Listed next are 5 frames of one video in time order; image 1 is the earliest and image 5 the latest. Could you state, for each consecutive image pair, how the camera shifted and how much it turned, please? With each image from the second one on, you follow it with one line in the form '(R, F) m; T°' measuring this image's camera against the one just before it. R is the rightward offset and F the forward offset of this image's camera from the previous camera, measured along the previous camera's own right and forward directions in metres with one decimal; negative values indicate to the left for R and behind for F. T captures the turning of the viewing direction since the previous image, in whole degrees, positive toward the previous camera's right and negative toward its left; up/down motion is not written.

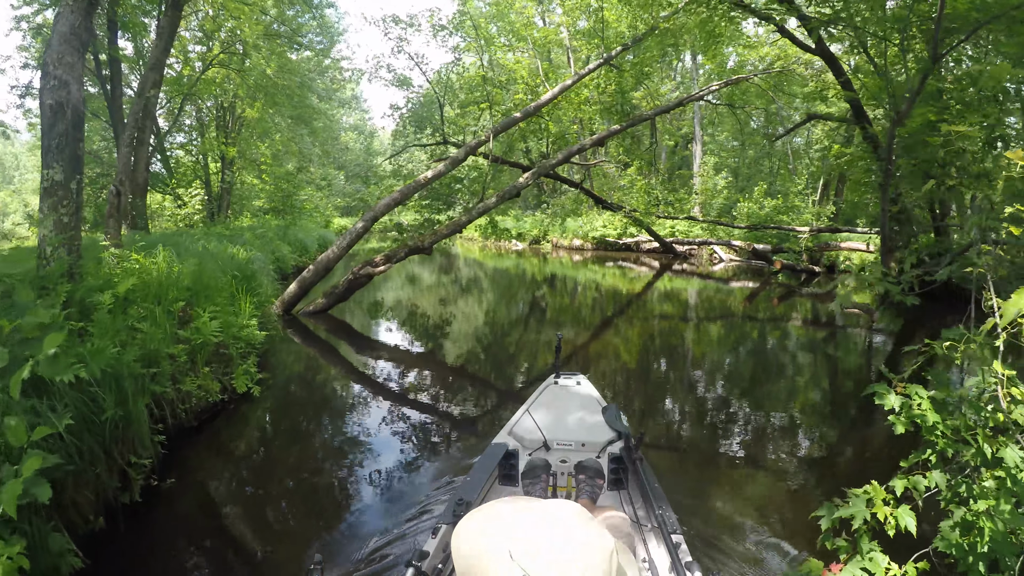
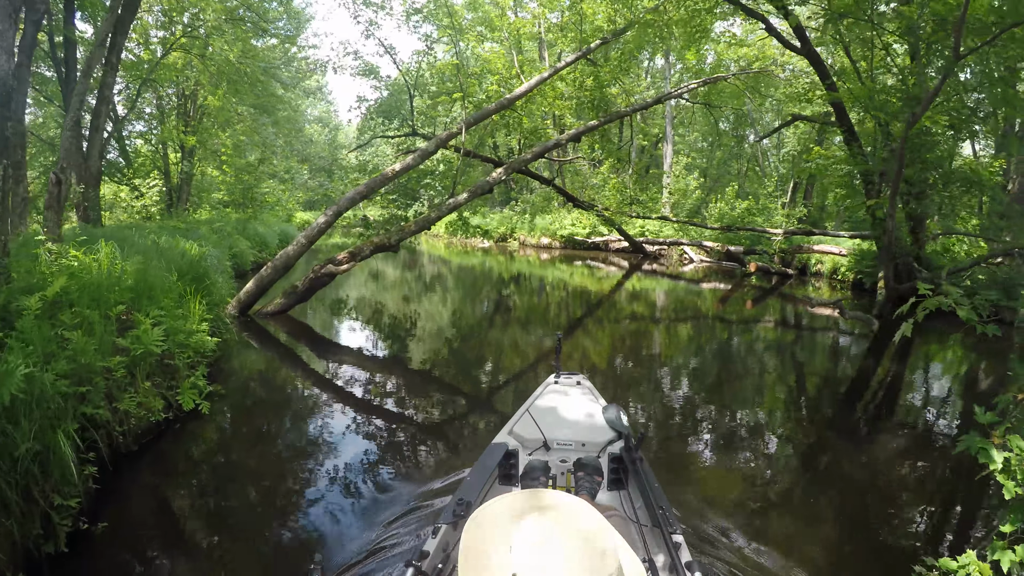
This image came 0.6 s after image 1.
(0.0, +0.2) m; +3°
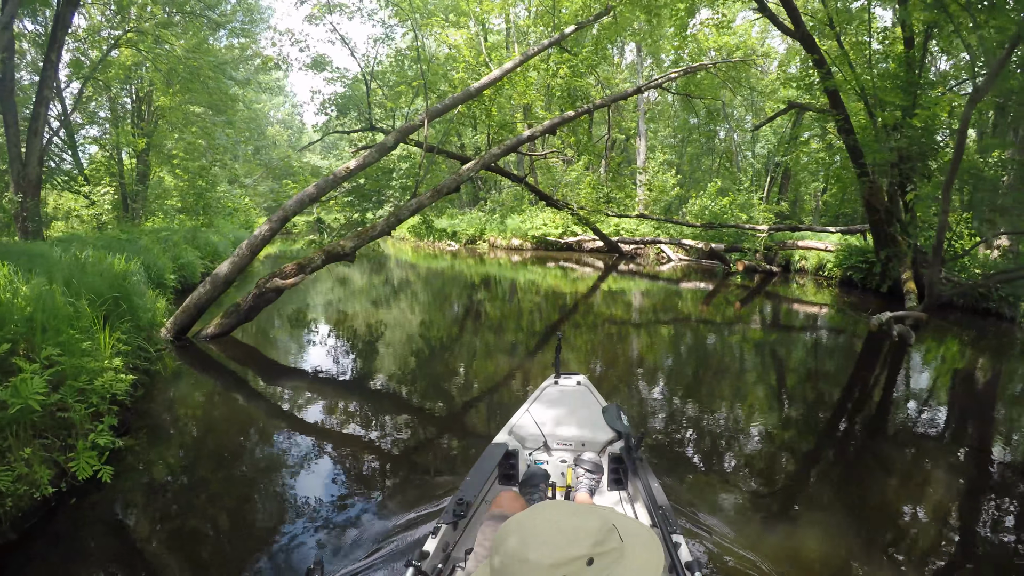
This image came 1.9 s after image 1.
(0.0, +0.5) m; +3°
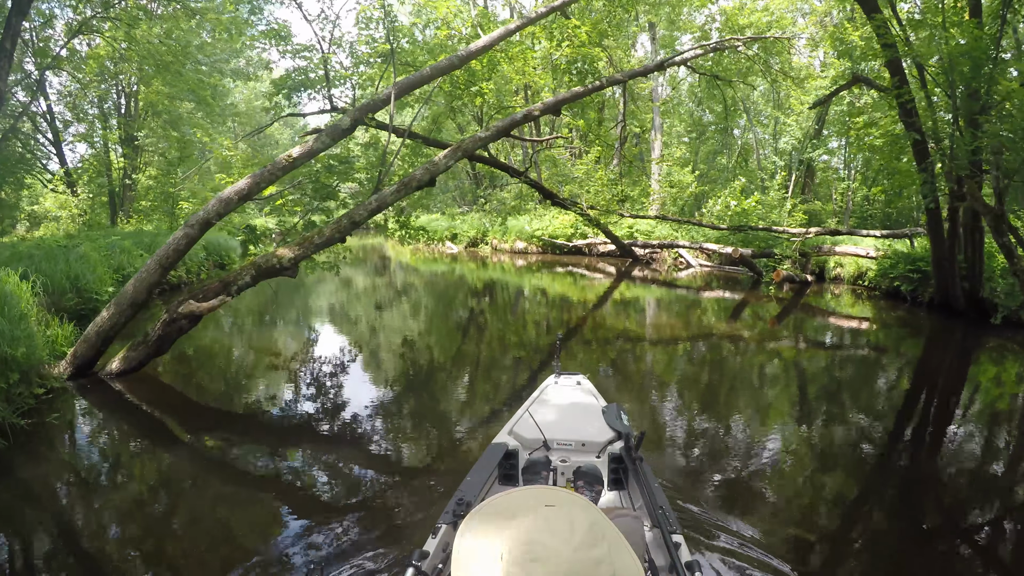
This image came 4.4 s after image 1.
(+0.1, +1.0) m; -1°
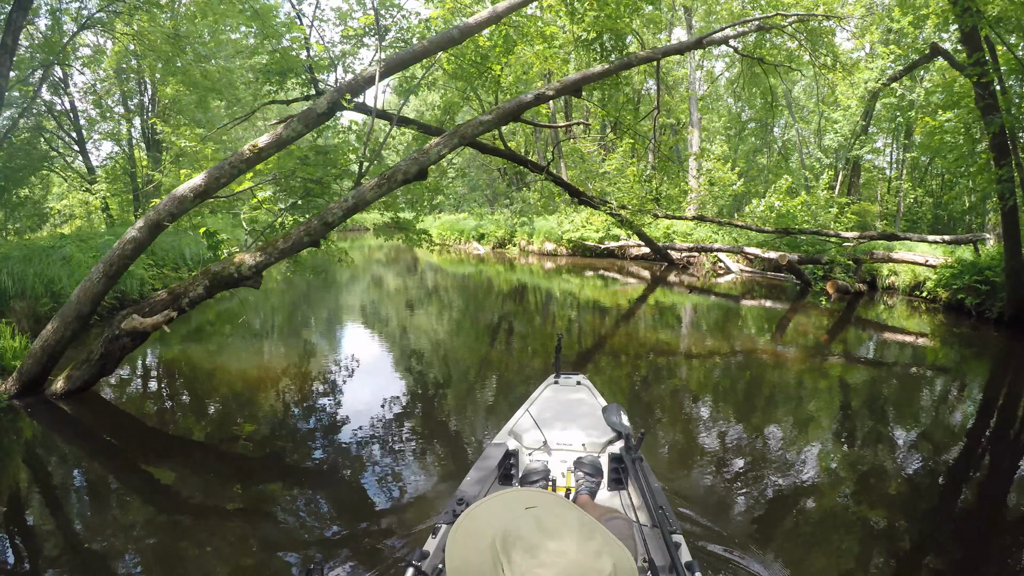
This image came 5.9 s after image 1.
(+0.1, +0.6) m; -3°
